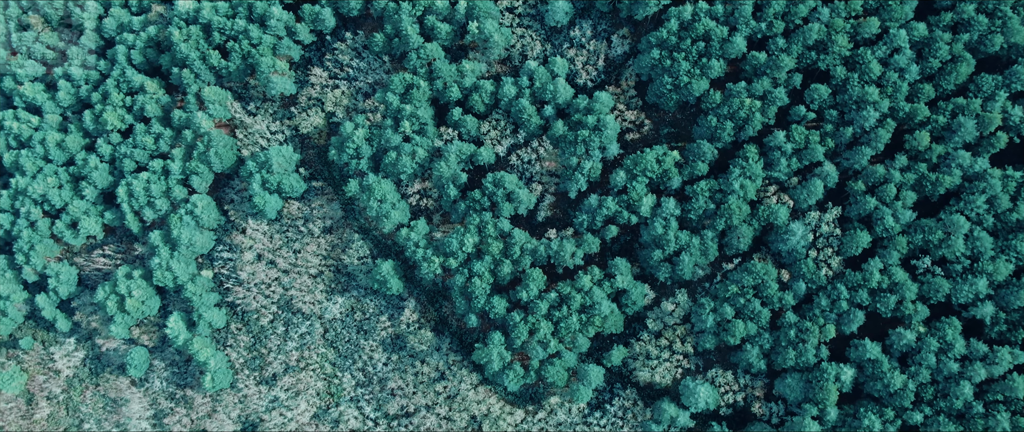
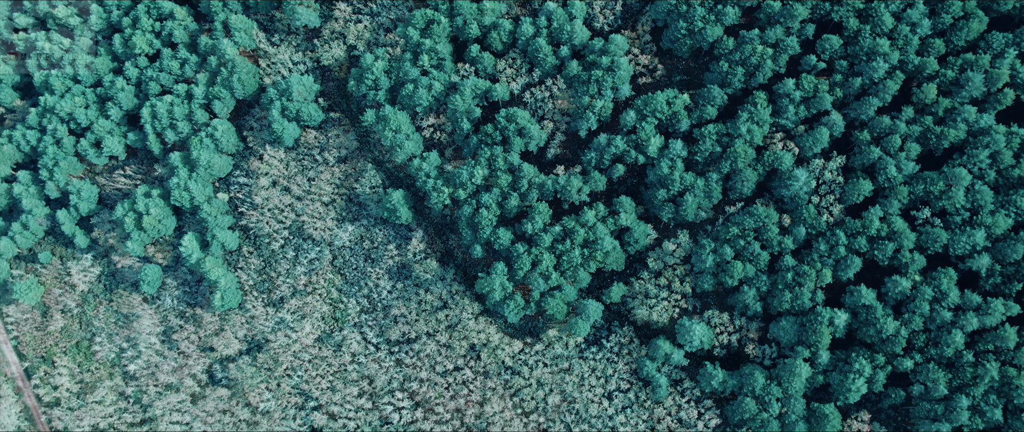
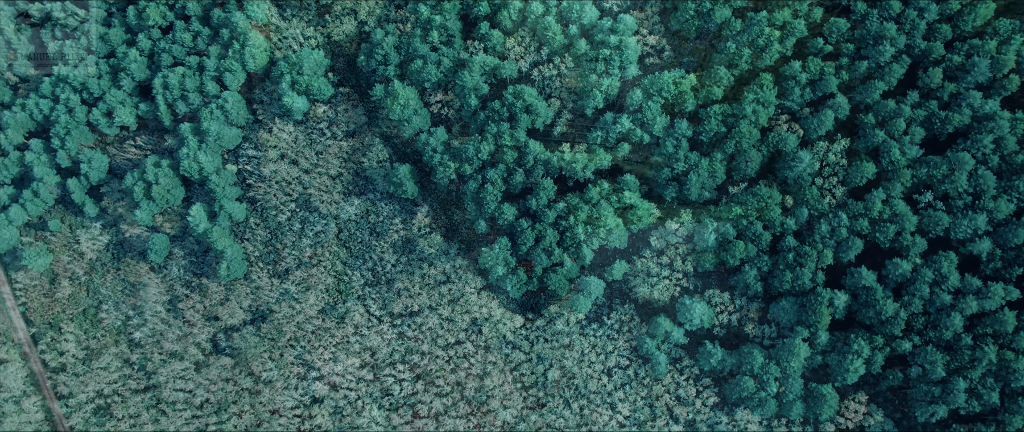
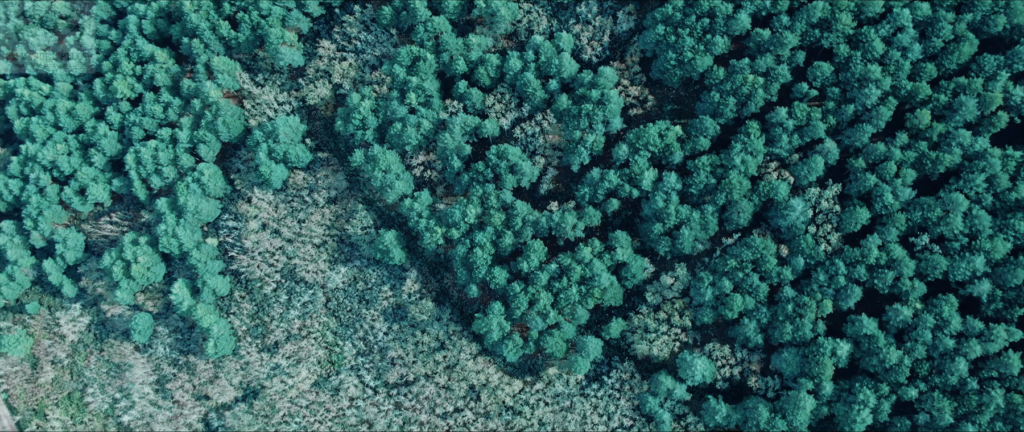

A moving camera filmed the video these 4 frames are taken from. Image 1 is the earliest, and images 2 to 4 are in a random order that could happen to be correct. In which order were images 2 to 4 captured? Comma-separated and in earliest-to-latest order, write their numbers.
4, 2, 3
